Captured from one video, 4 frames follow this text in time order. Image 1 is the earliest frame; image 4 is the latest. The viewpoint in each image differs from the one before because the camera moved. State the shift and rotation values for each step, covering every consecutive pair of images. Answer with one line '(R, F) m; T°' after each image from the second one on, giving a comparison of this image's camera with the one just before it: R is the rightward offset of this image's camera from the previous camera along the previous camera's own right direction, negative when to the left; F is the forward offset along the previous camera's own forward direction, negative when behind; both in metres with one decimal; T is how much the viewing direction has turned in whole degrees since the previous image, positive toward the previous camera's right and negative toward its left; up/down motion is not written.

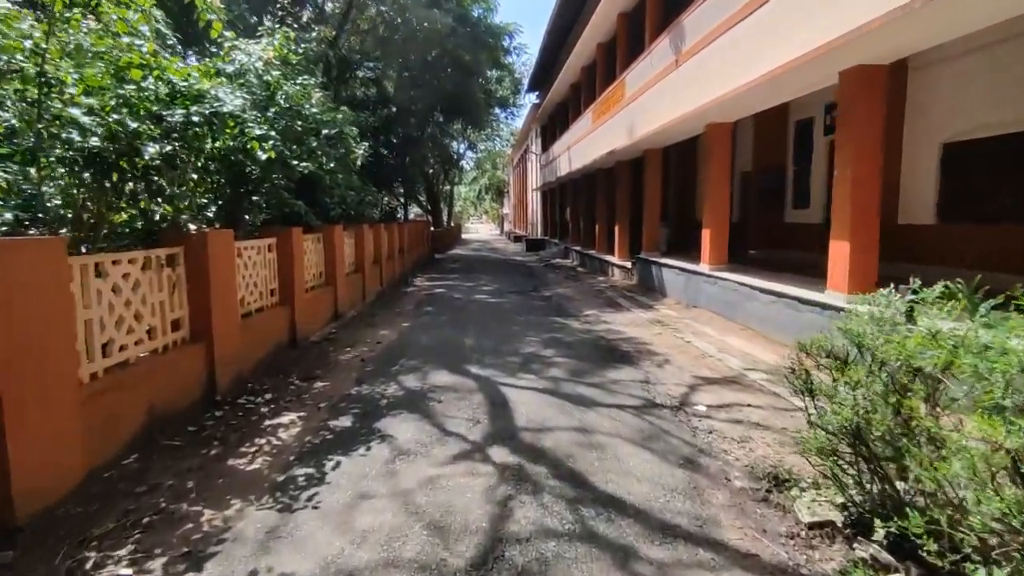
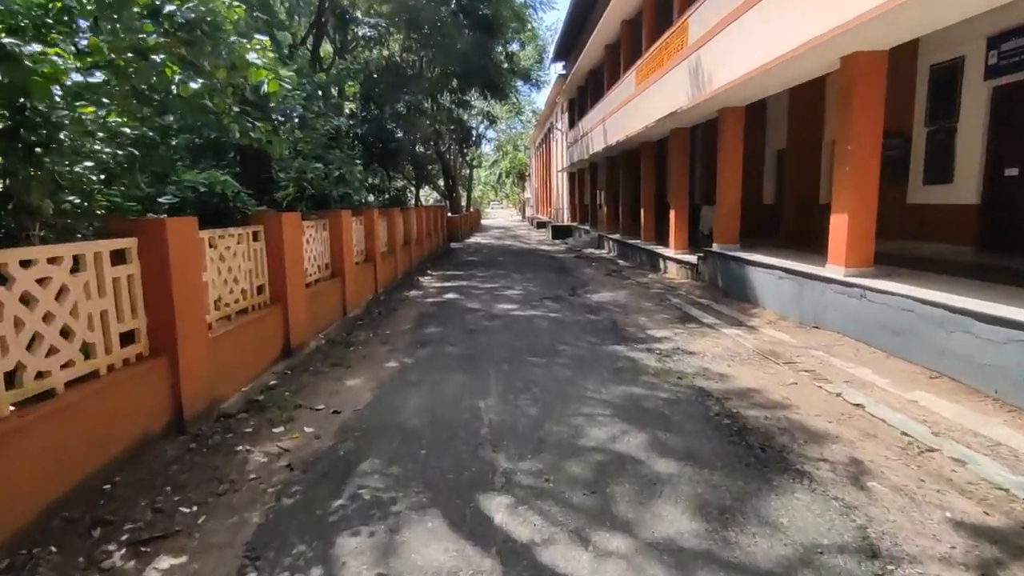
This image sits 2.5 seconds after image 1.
(-0.2, +3.1) m; -2°
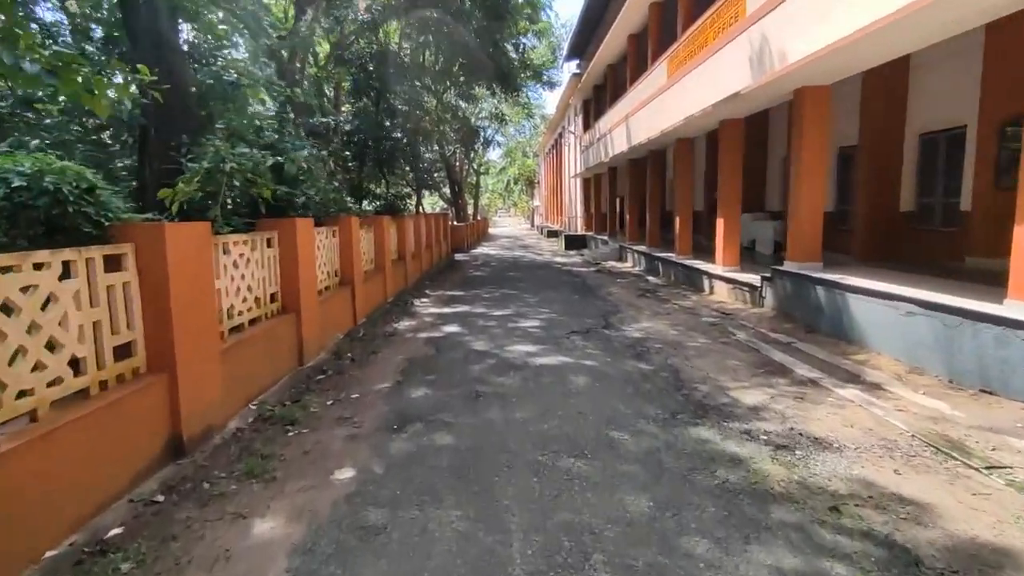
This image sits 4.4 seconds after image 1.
(-0.2, +2.3) m; -1°
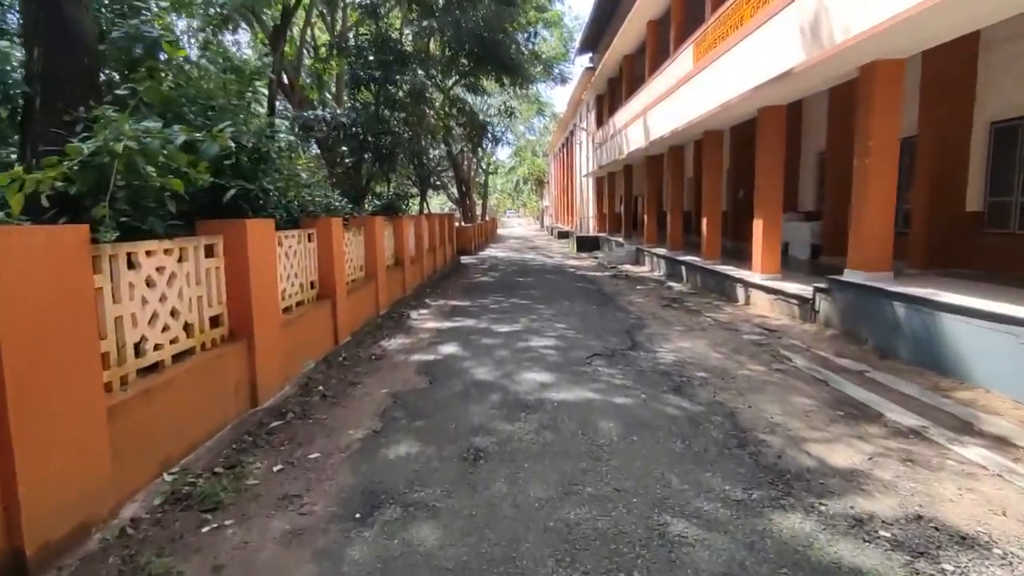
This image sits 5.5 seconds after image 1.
(0.0, +1.3) m; -1°
